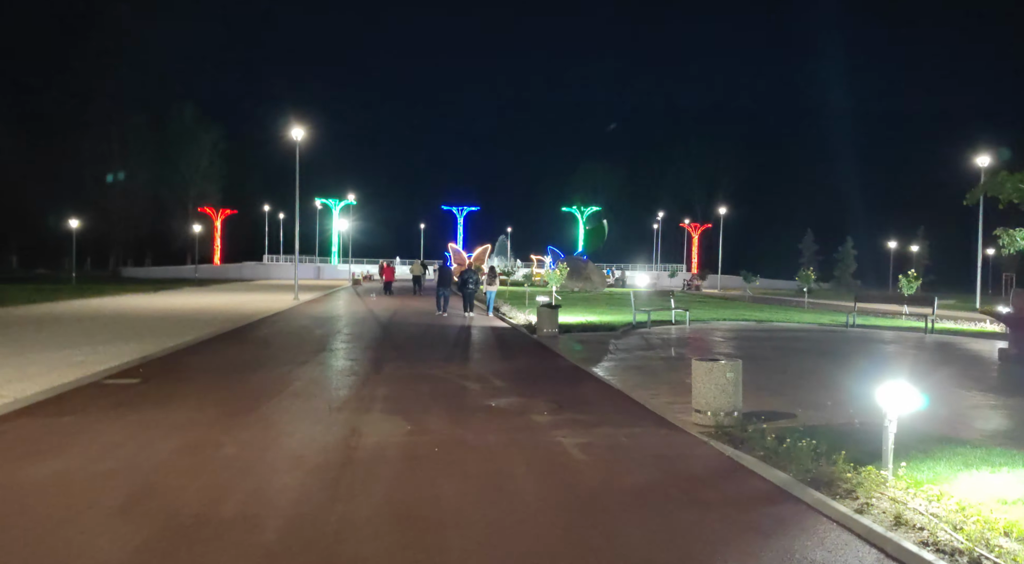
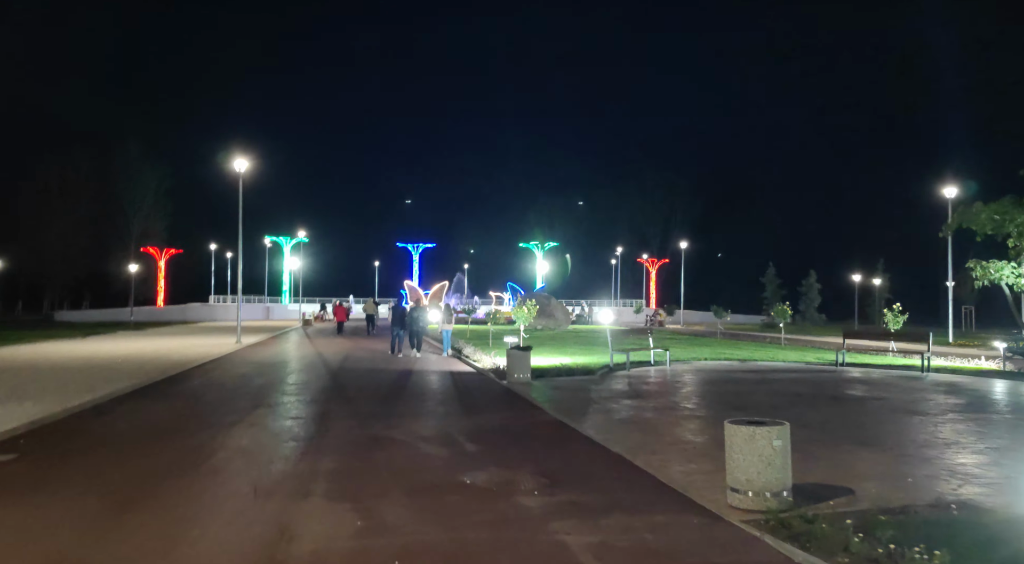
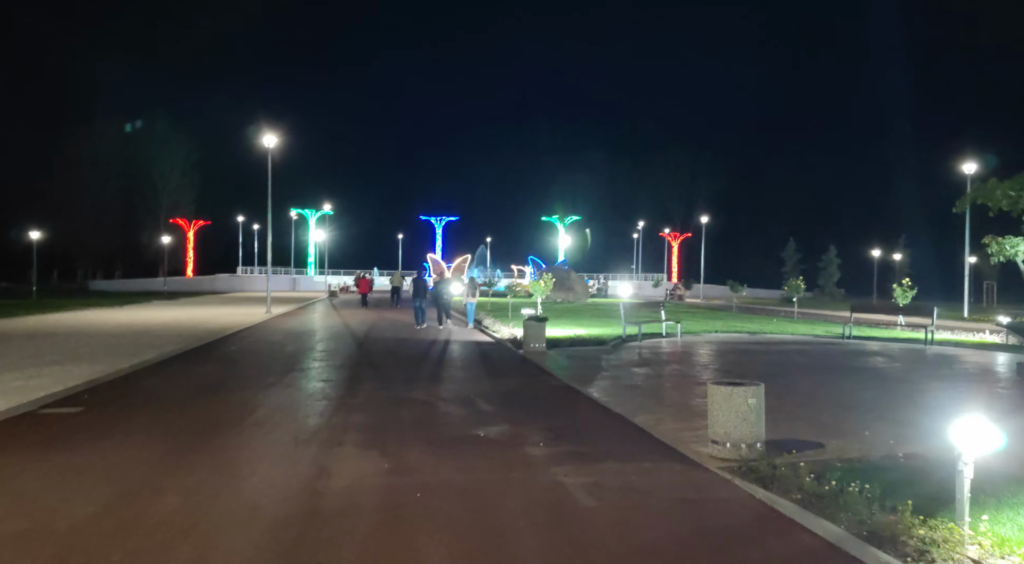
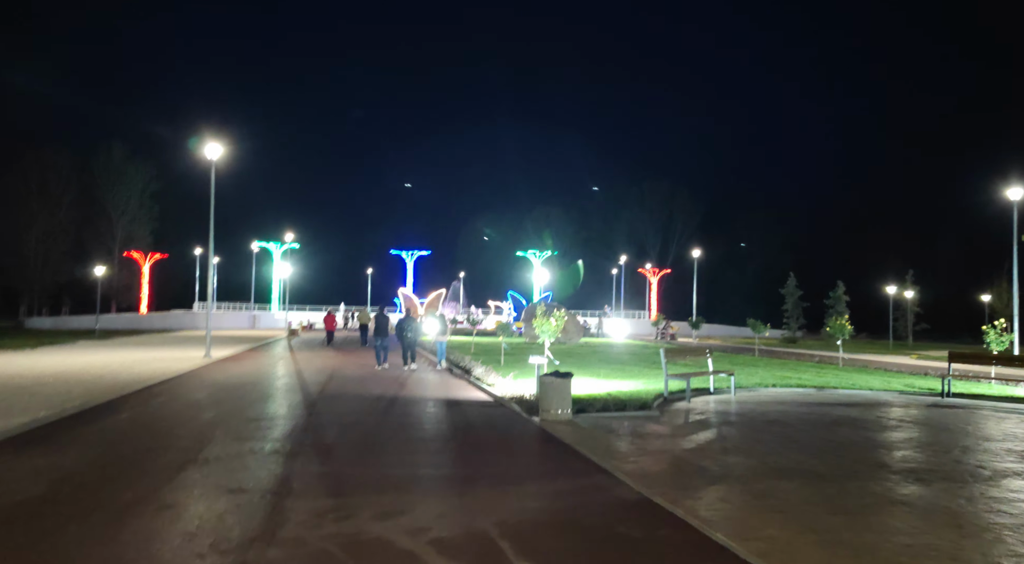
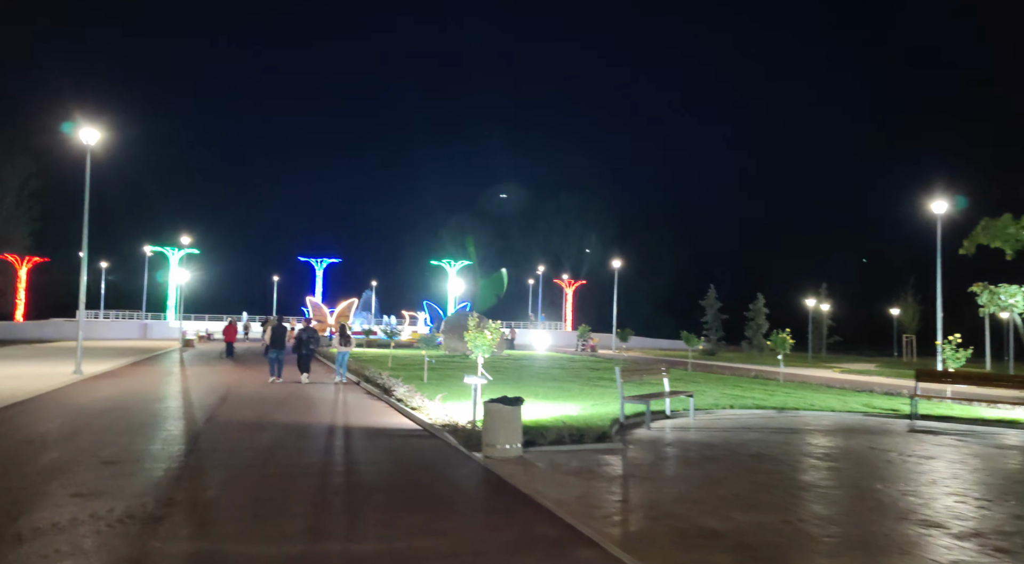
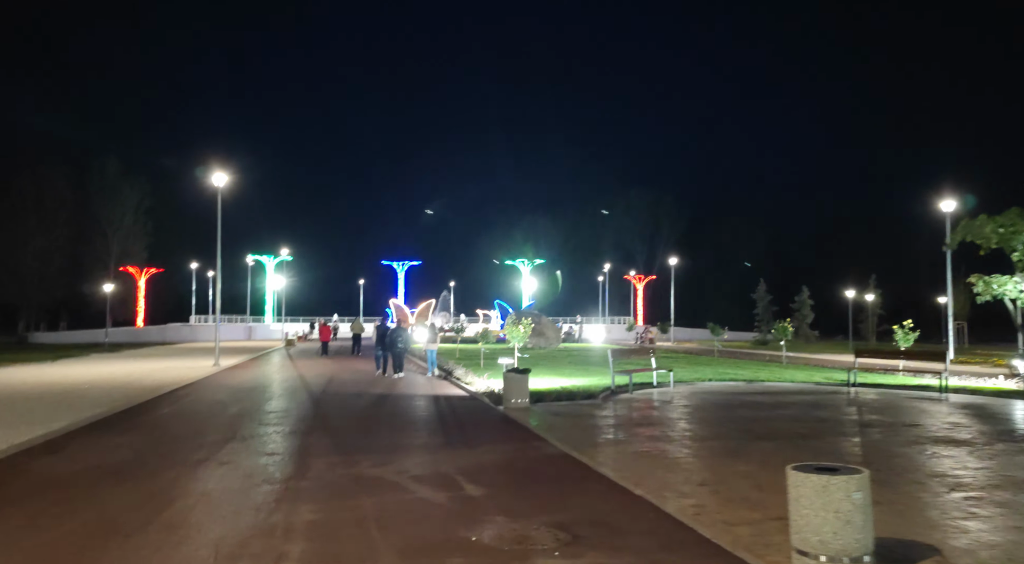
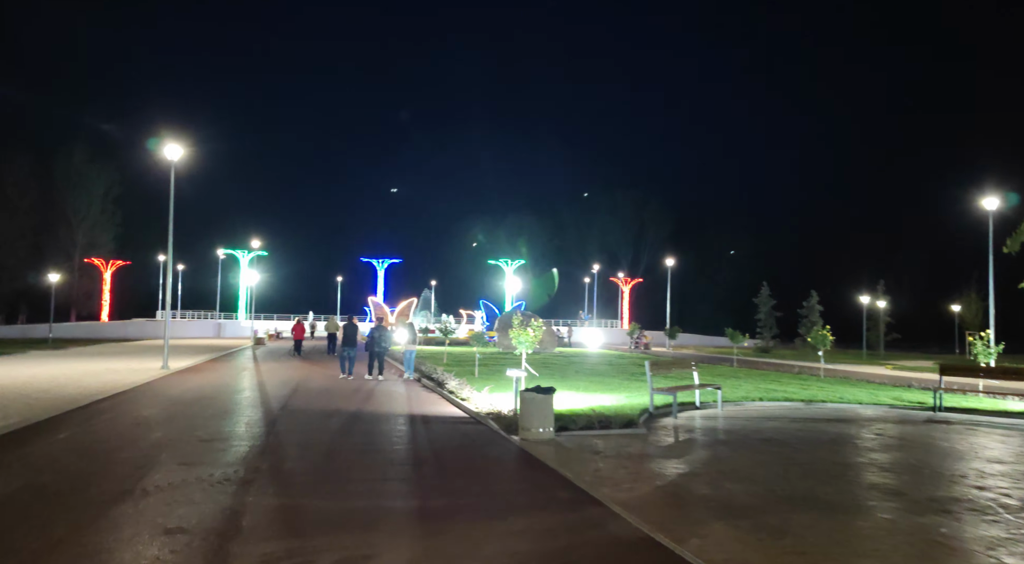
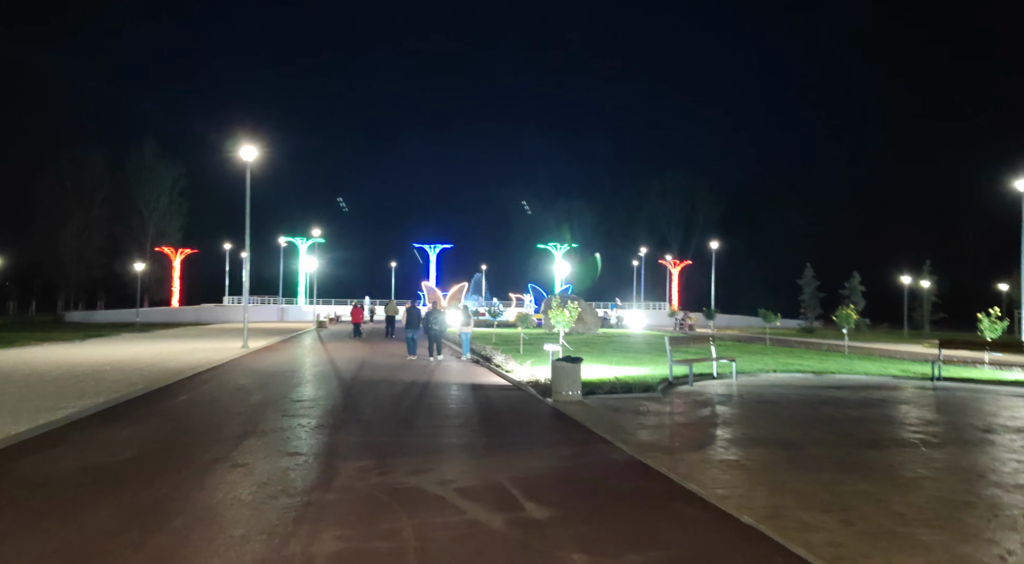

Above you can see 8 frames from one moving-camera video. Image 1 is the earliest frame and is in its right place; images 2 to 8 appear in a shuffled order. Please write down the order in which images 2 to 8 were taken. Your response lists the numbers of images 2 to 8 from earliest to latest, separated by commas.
3, 2, 6, 8, 4, 7, 5
